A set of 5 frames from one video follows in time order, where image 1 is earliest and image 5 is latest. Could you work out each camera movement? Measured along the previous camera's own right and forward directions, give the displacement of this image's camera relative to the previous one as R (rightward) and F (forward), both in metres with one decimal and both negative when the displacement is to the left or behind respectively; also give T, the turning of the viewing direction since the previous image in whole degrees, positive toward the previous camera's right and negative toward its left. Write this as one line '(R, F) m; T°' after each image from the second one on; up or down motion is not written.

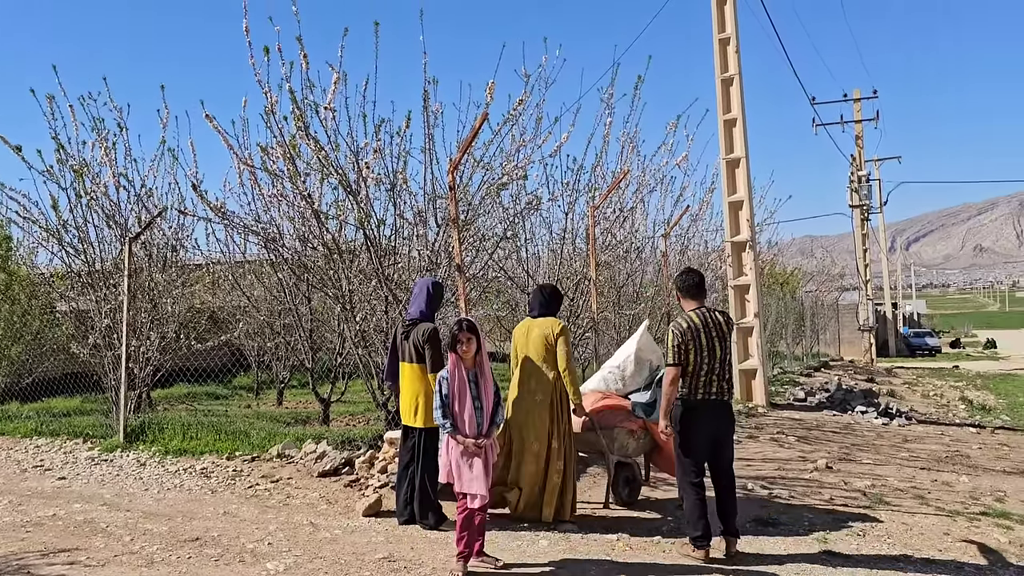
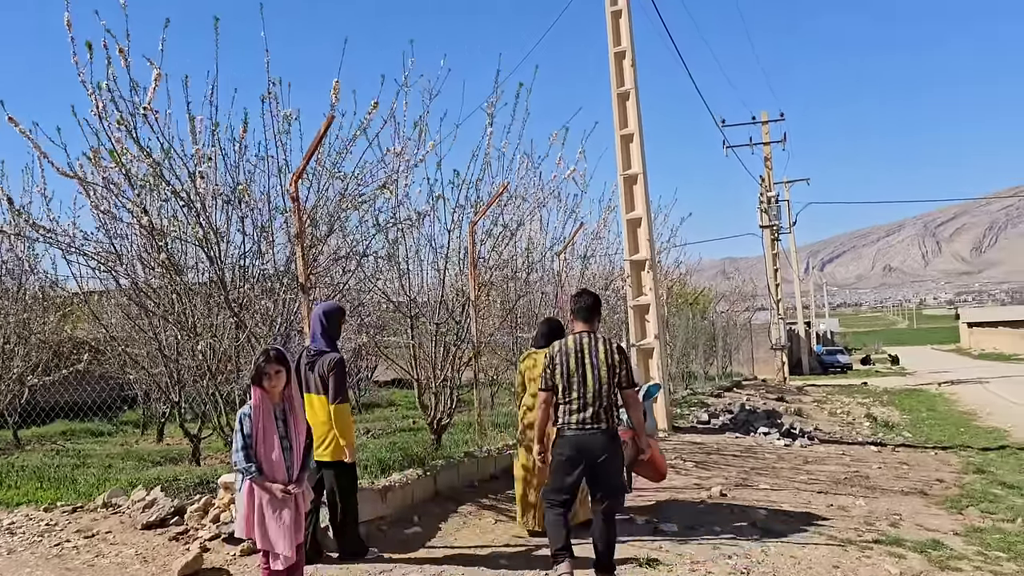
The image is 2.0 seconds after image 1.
(+0.5, +0.5) m; +5°
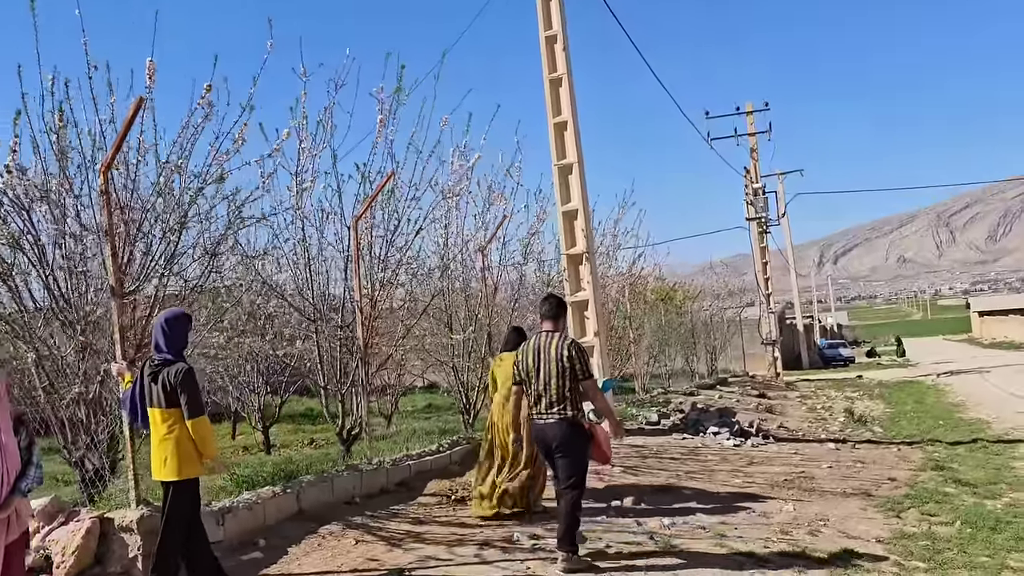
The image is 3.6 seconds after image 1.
(+1.0, +0.6) m; -1°
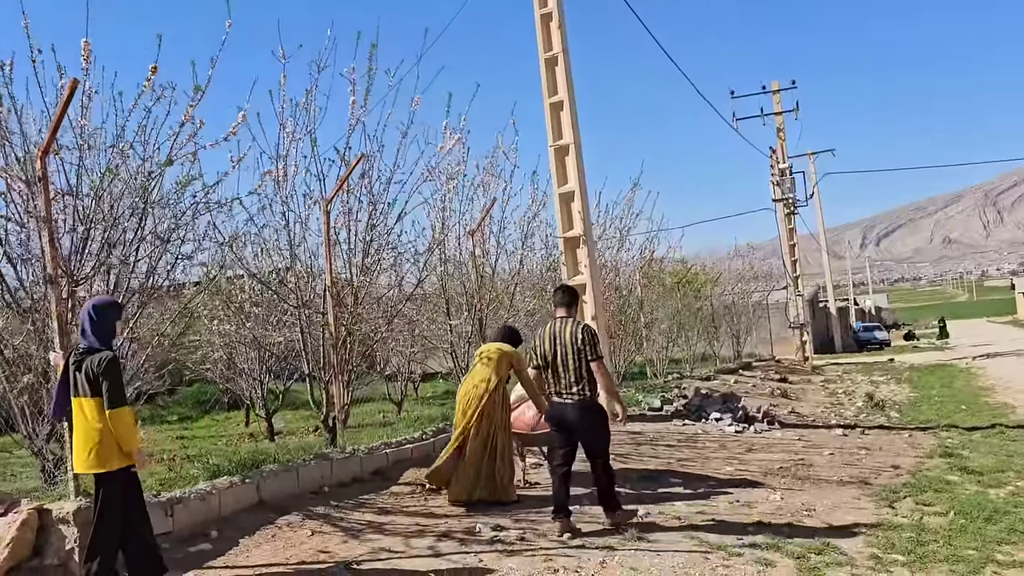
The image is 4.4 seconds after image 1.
(+0.5, +0.2) m; -2°
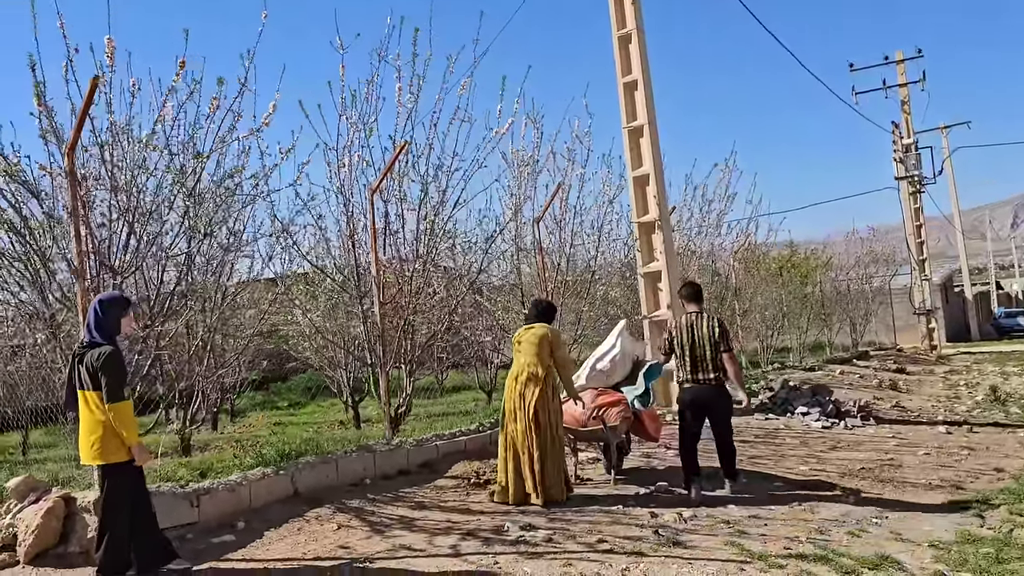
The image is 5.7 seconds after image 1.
(+0.6, +0.3) m; -8°
